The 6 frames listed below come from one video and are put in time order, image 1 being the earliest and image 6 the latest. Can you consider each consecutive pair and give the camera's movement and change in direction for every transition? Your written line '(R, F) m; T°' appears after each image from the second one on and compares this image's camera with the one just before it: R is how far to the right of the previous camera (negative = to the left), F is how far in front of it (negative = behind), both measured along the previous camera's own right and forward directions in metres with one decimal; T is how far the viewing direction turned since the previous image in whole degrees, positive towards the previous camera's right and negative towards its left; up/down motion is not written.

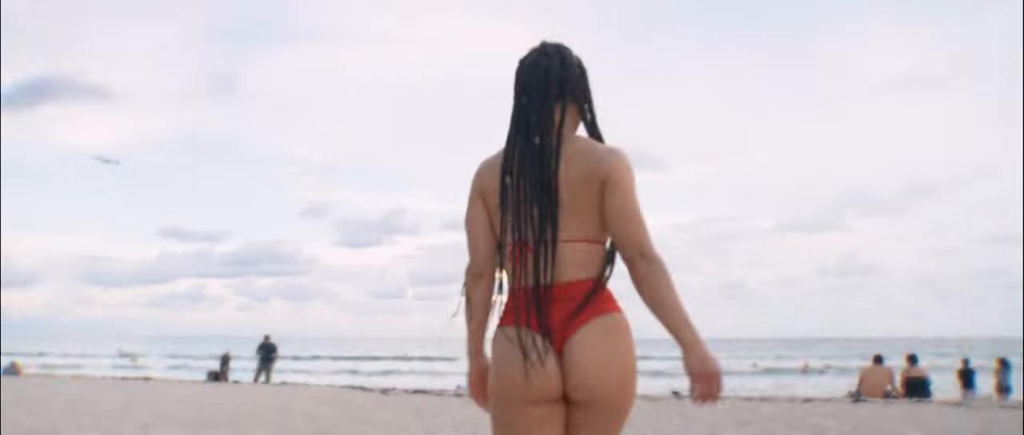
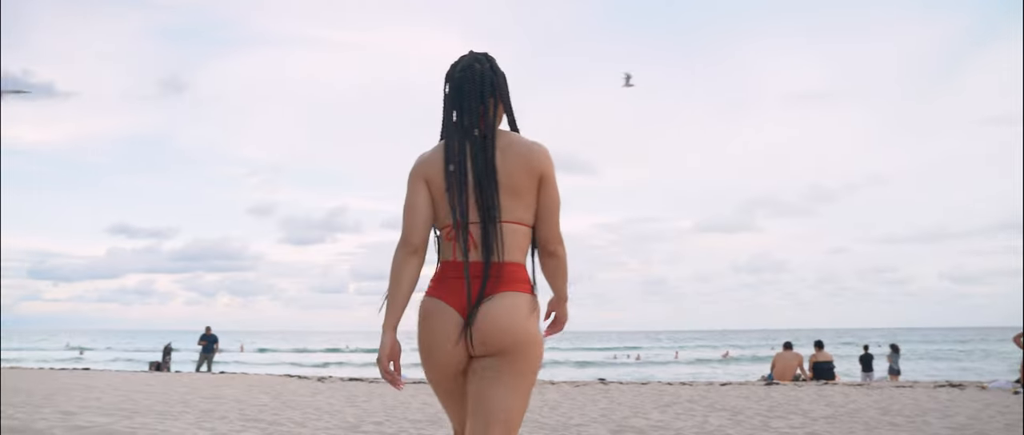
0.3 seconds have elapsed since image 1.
(-0.1, -0.2) m; +6°
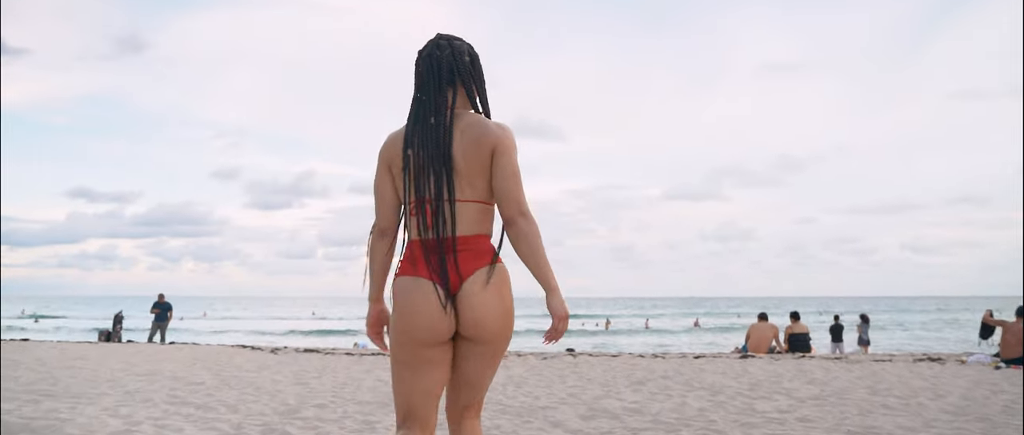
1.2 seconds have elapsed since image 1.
(+0.1, +0.9) m; +2°
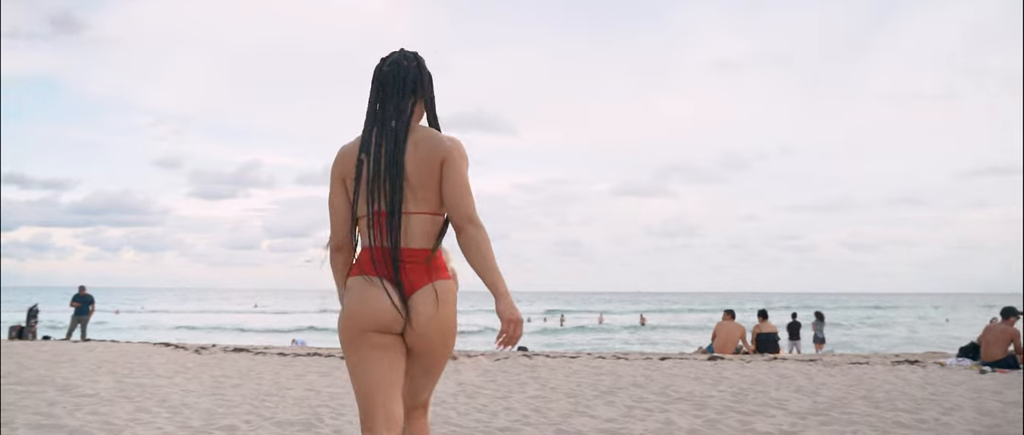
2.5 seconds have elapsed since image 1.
(-0.1, +1.3) m; +4°
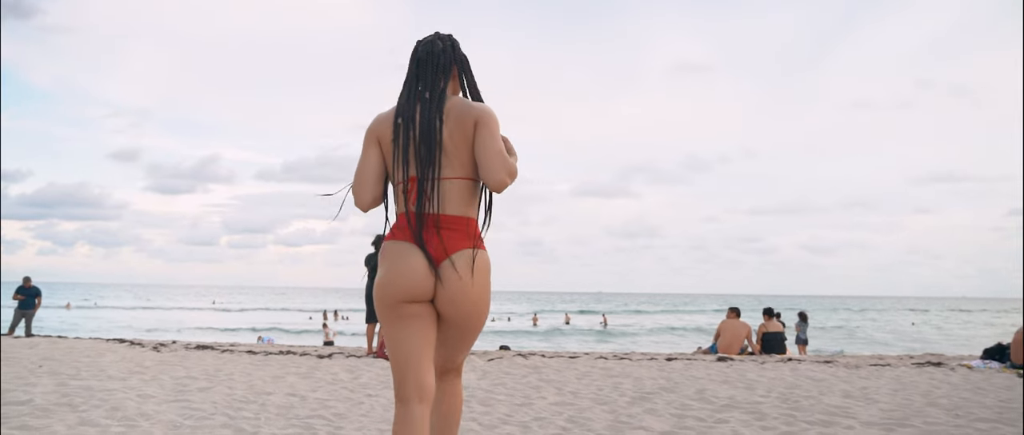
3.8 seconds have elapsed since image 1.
(-0.5, +1.2) m; +3°
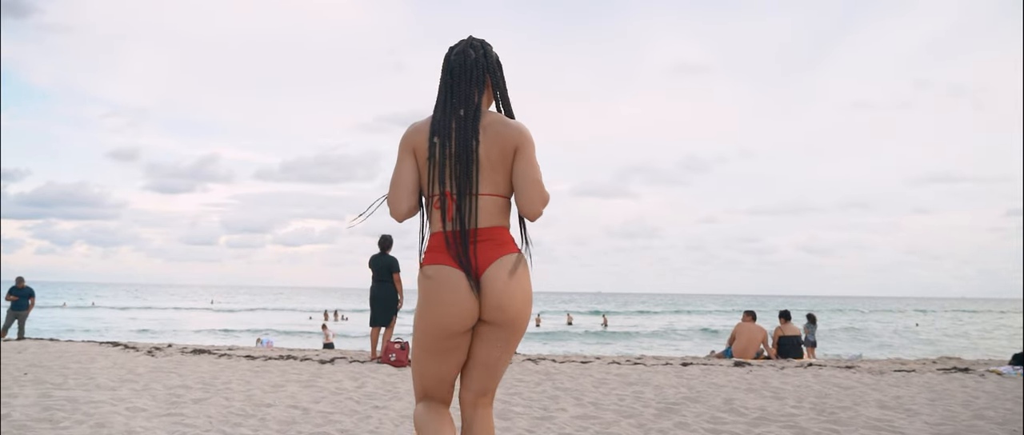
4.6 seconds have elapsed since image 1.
(-0.2, +0.5) m; 0°
